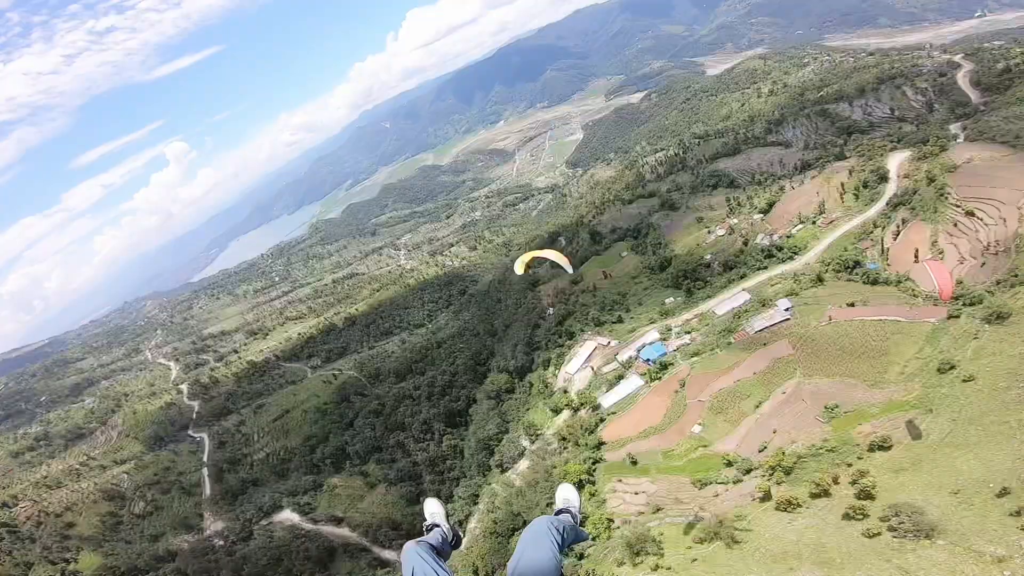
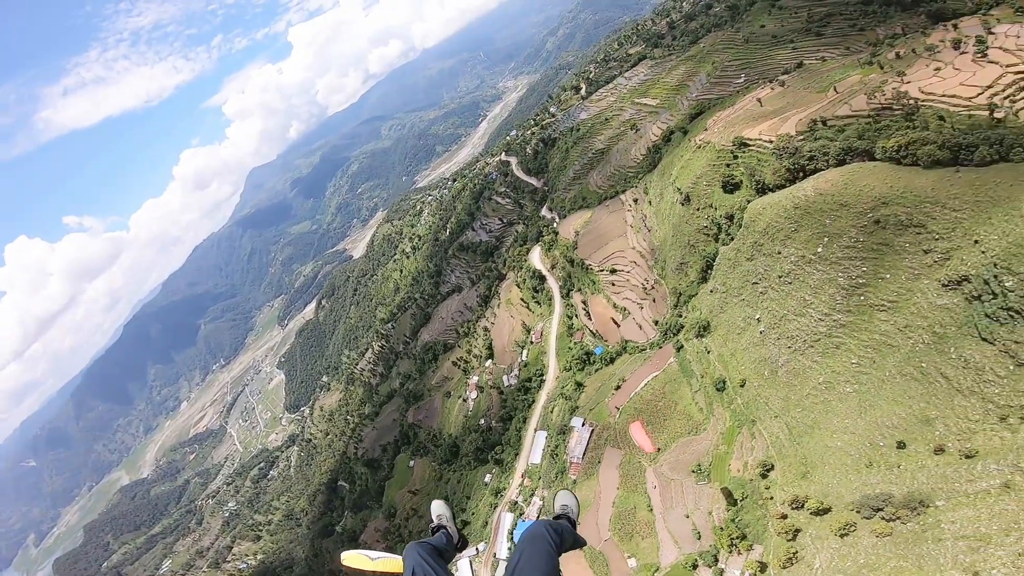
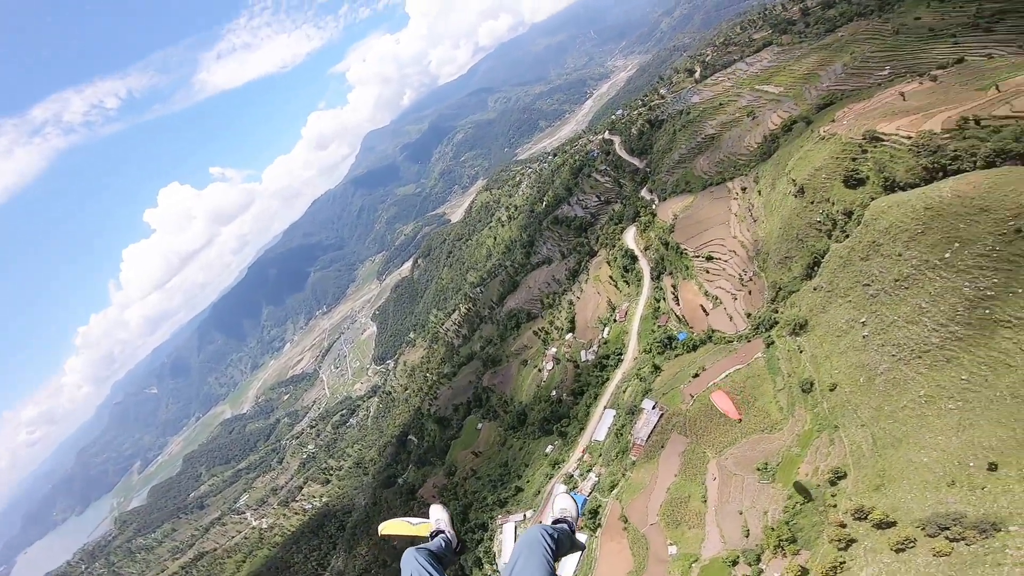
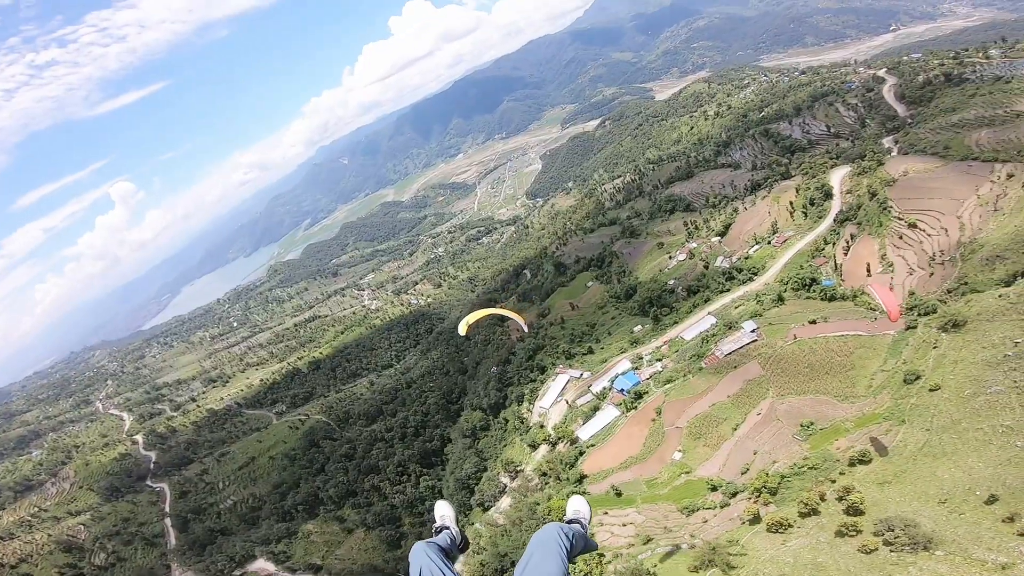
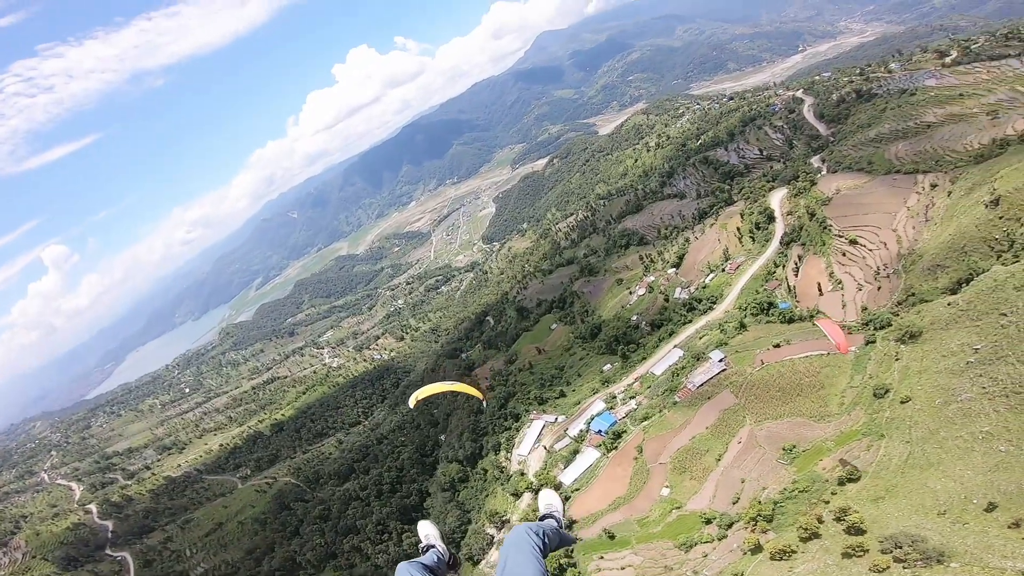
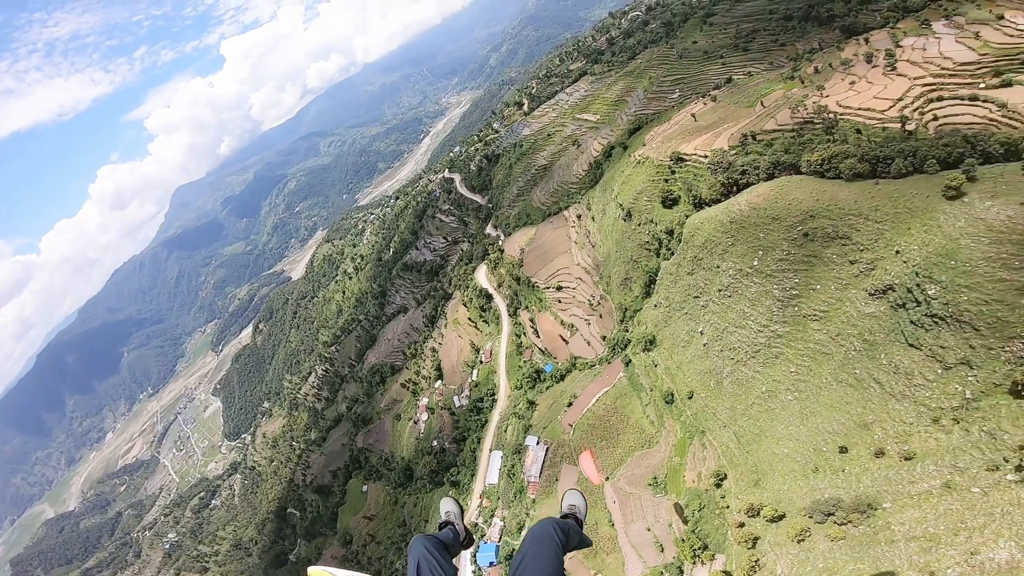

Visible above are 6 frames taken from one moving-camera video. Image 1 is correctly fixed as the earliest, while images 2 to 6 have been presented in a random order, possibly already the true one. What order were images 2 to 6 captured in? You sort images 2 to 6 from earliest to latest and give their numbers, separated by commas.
4, 5, 3, 2, 6
